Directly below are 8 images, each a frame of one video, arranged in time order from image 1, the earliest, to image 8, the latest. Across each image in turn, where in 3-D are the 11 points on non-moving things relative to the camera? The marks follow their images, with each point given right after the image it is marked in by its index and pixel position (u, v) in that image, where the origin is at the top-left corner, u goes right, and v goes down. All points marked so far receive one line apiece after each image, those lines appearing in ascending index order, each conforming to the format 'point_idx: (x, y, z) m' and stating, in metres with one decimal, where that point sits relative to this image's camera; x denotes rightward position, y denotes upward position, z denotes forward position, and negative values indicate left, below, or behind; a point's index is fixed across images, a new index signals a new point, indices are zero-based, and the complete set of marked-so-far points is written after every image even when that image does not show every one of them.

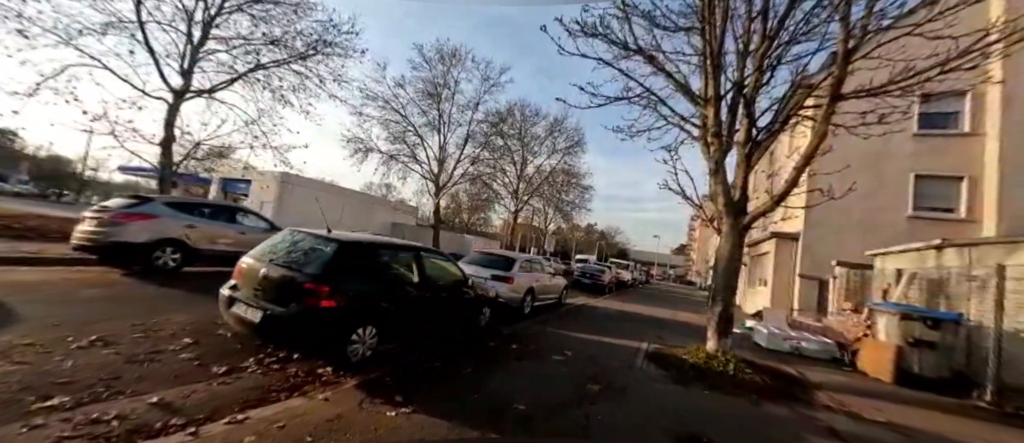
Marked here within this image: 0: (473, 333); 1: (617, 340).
0: (-0.8, -2.4, +7.7) m
1: (+2.5, -2.8, +8.4) m
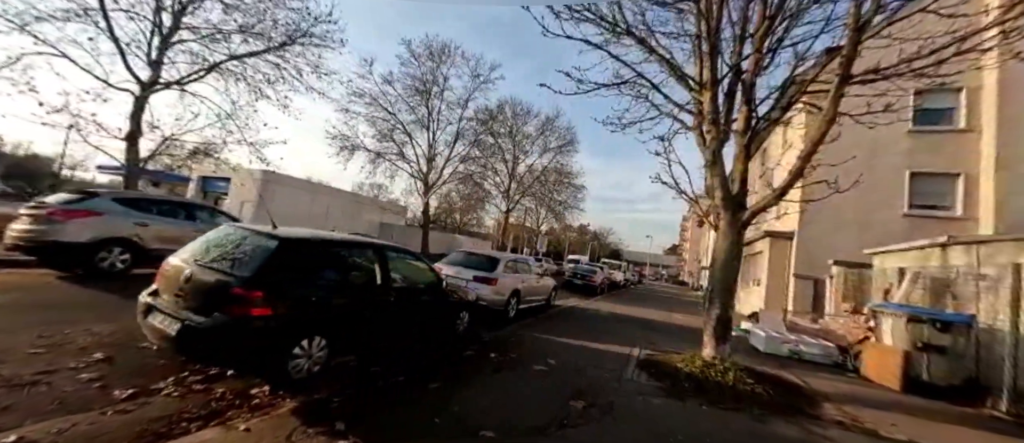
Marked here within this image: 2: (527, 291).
0: (-1.2, -2.3, +7.0) m
1: (+2.1, -2.8, +7.8) m
2: (+0.4, -2.1, +10.8) m
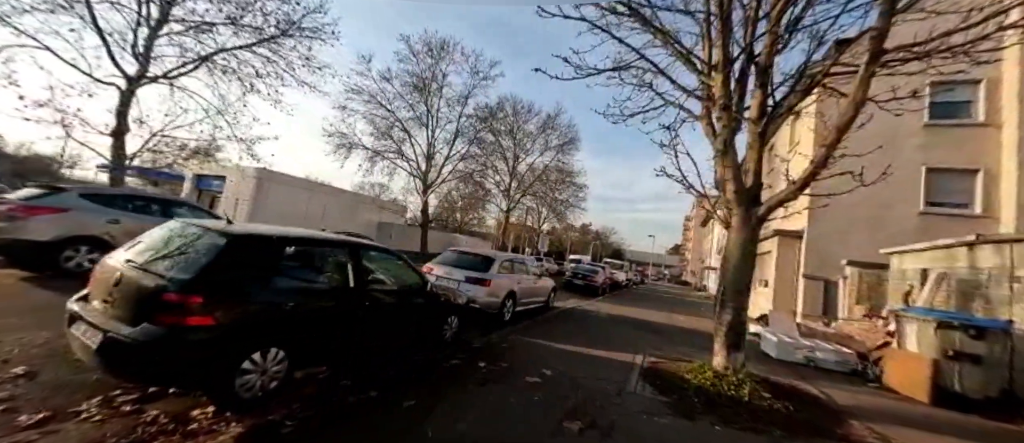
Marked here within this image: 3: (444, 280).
0: (-1.4, -2.3, +6.5) m
1: (+2.0, -2.7, +7.3) m
2: (+0.3, -2.0, +10.2) m
3: (-1.7, -1.4, +8.7) m
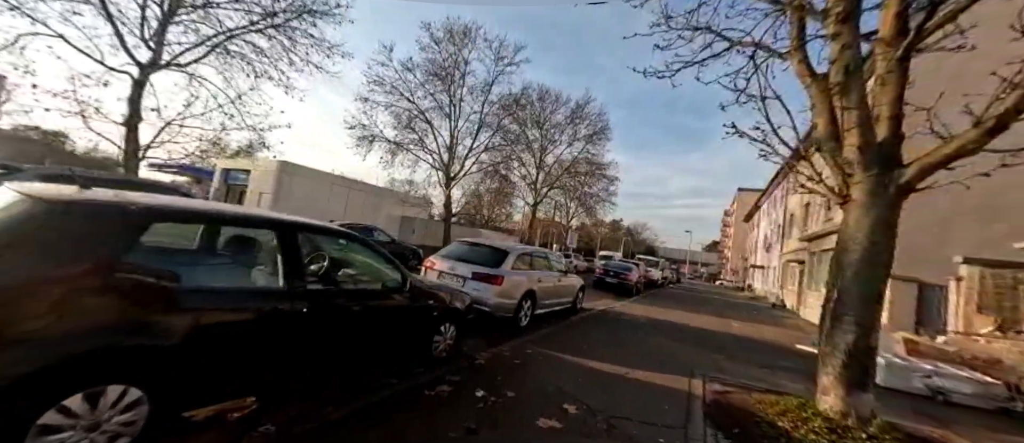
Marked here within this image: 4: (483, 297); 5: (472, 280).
0: (-1.2, -2.0, +5.0) m
1: (+2.2, -2.4, +5.5) m
2: (+0.8, -1.7, +8.6) m
3: (-1.3, -1.1, +7.2) m
4: (-0.6, -1.5, +6.8) m
5: (-0.8, -1.2, +6.9) m
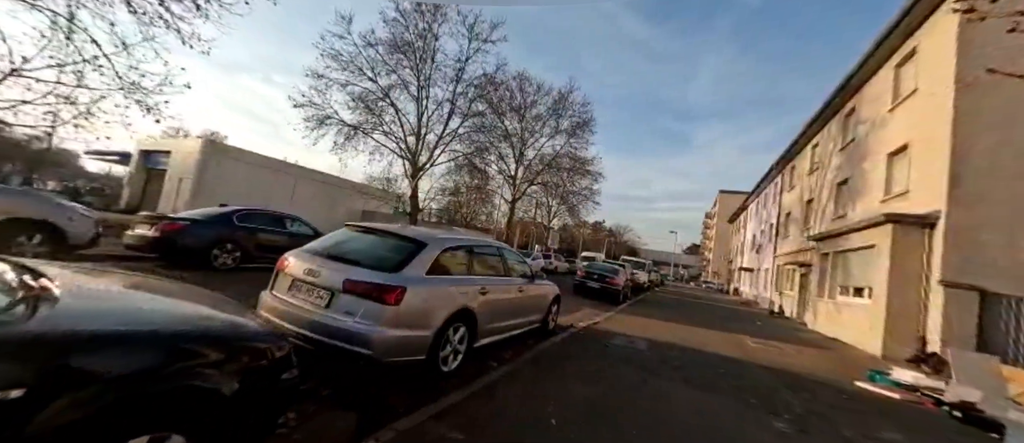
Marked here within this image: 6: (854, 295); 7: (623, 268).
0: (-2.1, -1.6, +1.7) m
1: (+1.3, -2.0, +2.4) m
2: (-0.3, -1.3, +5.4) m
3: (-2.3, -0.7, +3.9) m
4: (-1.5, -1.1, +3.6) m
5: (-1.8, -0.8, +3.7) m
6: (+13.3, -2.9, +13.6) m
7: (+5.9, -2.5, +18.6) m
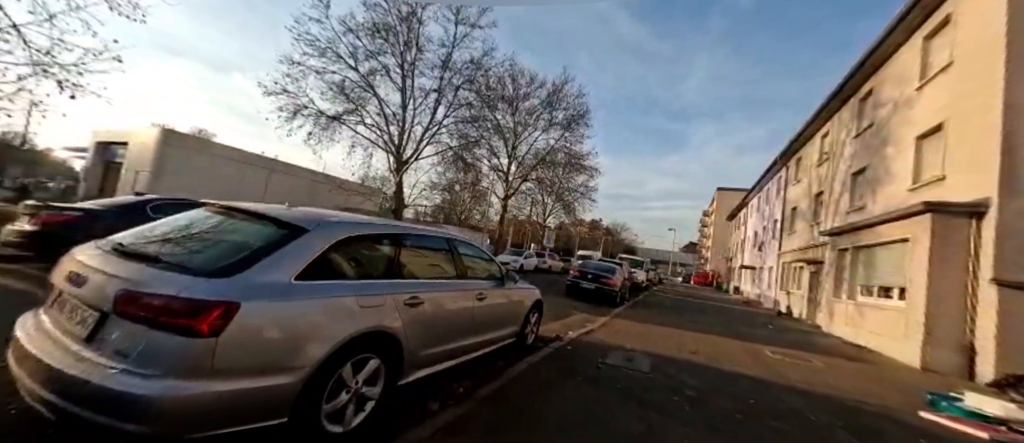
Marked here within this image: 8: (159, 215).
0: (-2.6, -1.4, +0.1) m
1: (+0.8, -1.8, +0.8) m
2: (-0.8, -1.1, +3.8) m
3: (-2.8, -0.5, +2.3) m
4: (-2.1, -0.9, +1.9) m
5: (-2.3, -0.6, +2.1) m
6: (+12.7, -2.6, +12.1) m
7: (+5.2, -2.2, +17.0) m
8: (-7.9, +0.2, +7.9) m
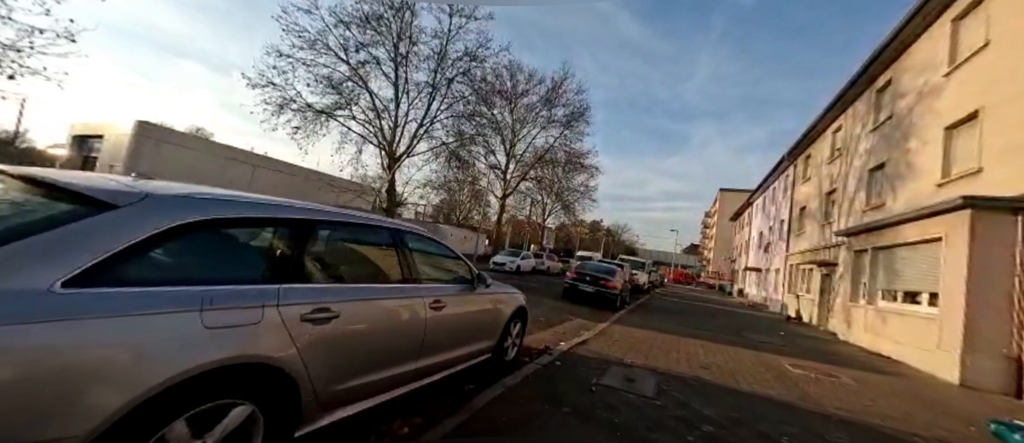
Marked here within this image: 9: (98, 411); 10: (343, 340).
0: (-2.9, -1.2, -1.0) m
1: (+0.4, -1.7, -0.2) m
2: (-1.1, -1.0, +2.7) m
3: (-3.2, -0.4, +1.3) m
4: (-2.4, -0.7, +0.9) m
5: (-2.7, -0.4, +1.0) m
6: (+12.3, -2.5, +11.0) m
7: (+4.9, -2.2, +15.9) m
8: (-8.2, +0.3, +6.9) m
9: (-1.8, -0.8, +1.5) m
10: (-1.2, -0.9, +2.5) m
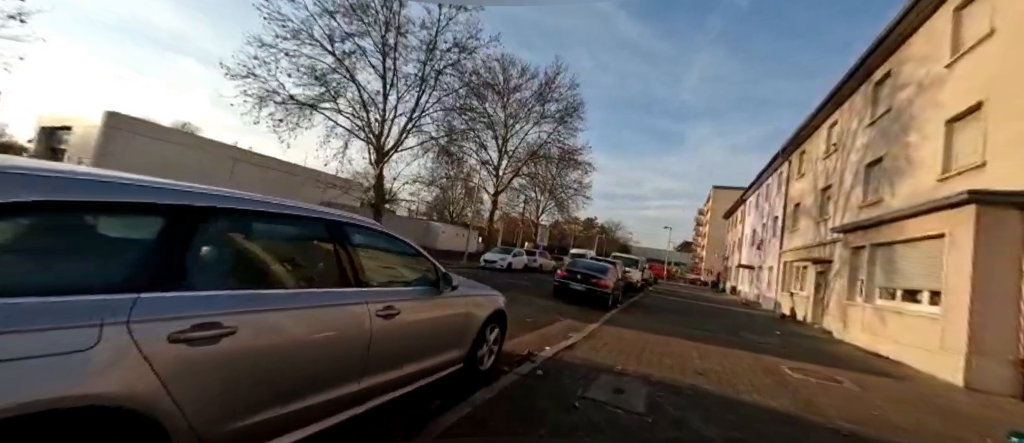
0: (-3.2, -1.2, -1.5) m
1: (+0.2, -1.6, -0.8) m
2: (-1.4, -0.9, +2.2) m
3: (-3.4, -0.3, +0.7) m
4: (-2.7, -0.7, +0.3) m
5: (-2.9, -0.4, +0.4) m
6: (+11.9, -2.4, +10.7) m
7: (+4.4, -2.0, +15.5) m
8: (-8.6, +0.4, +6.2) m
9: (-2.0, -0.8, +0.9) m
10: (-1.5, -0.8, +1.9) m
